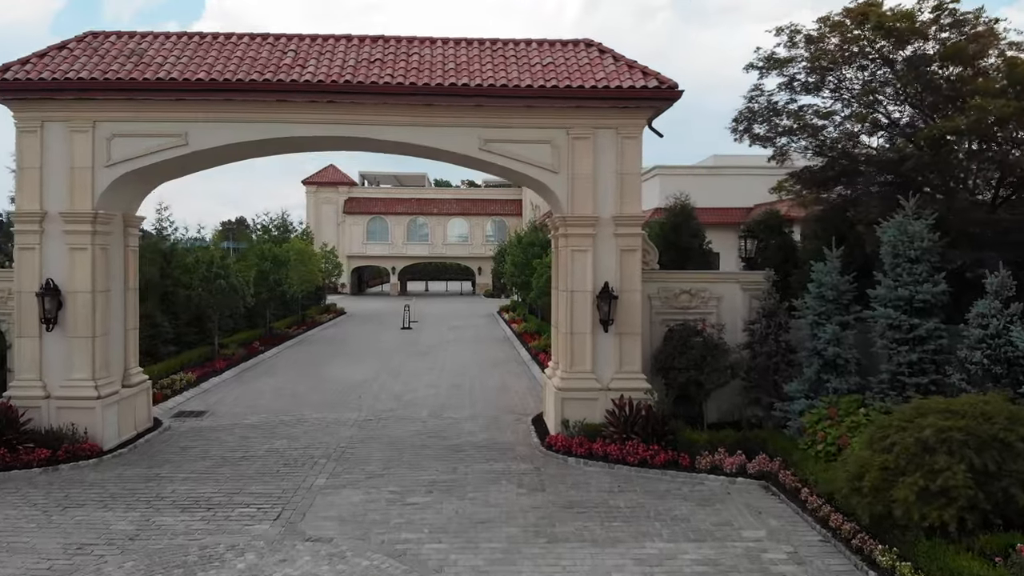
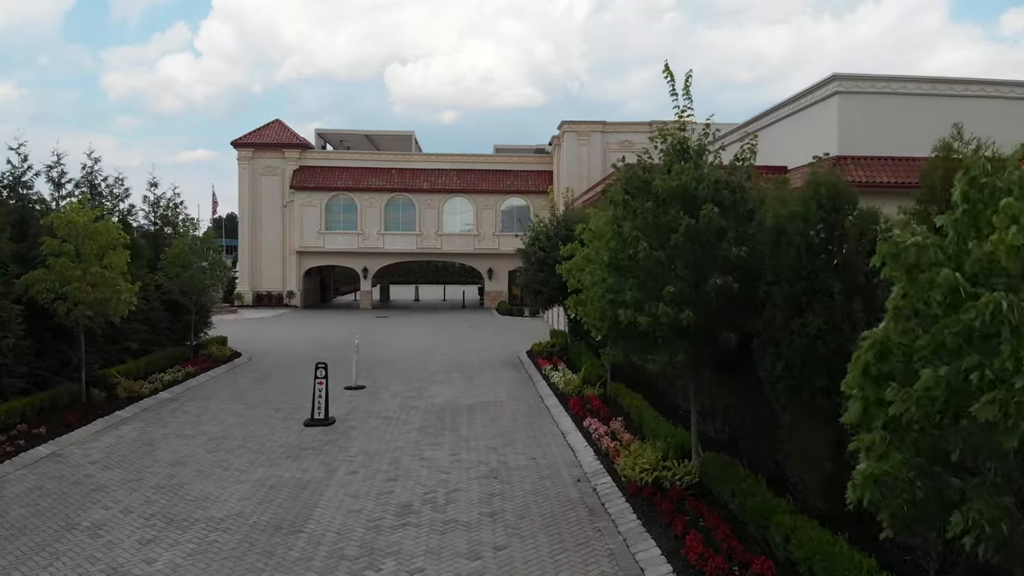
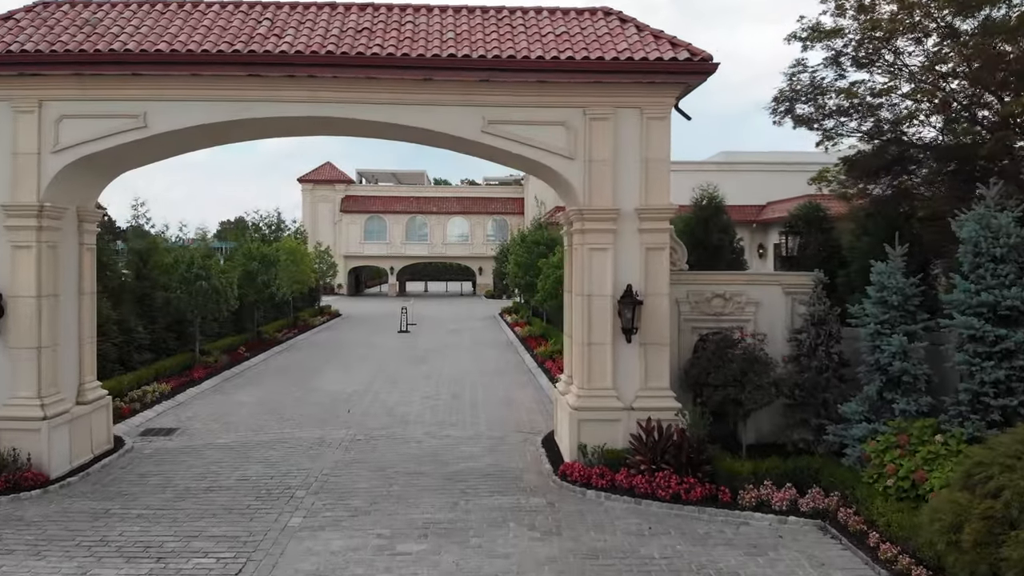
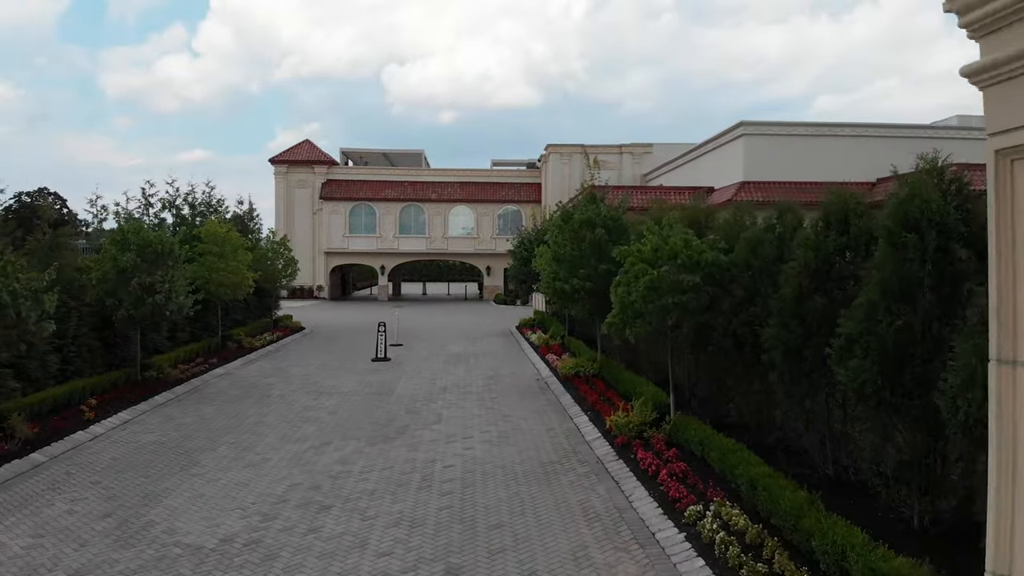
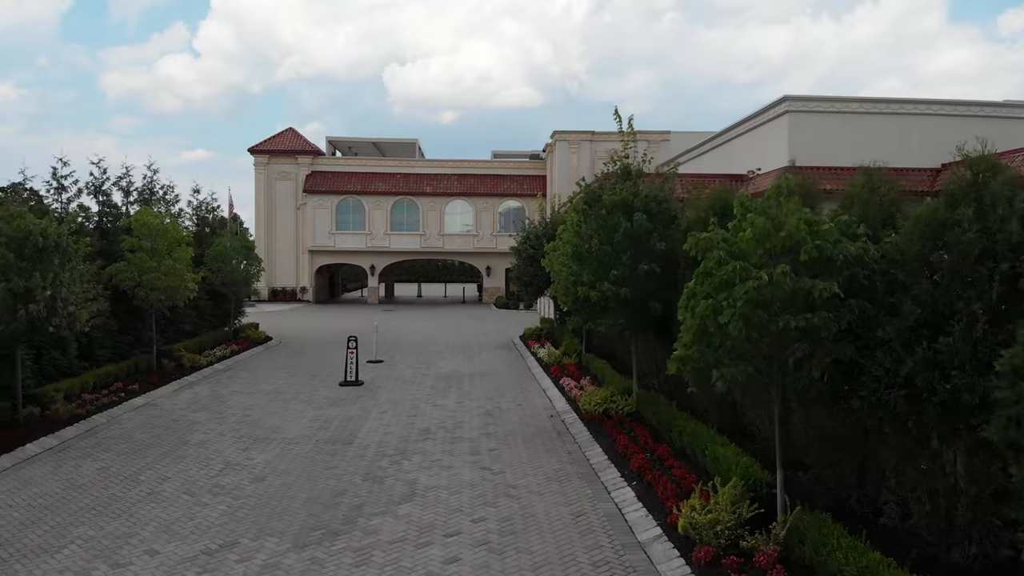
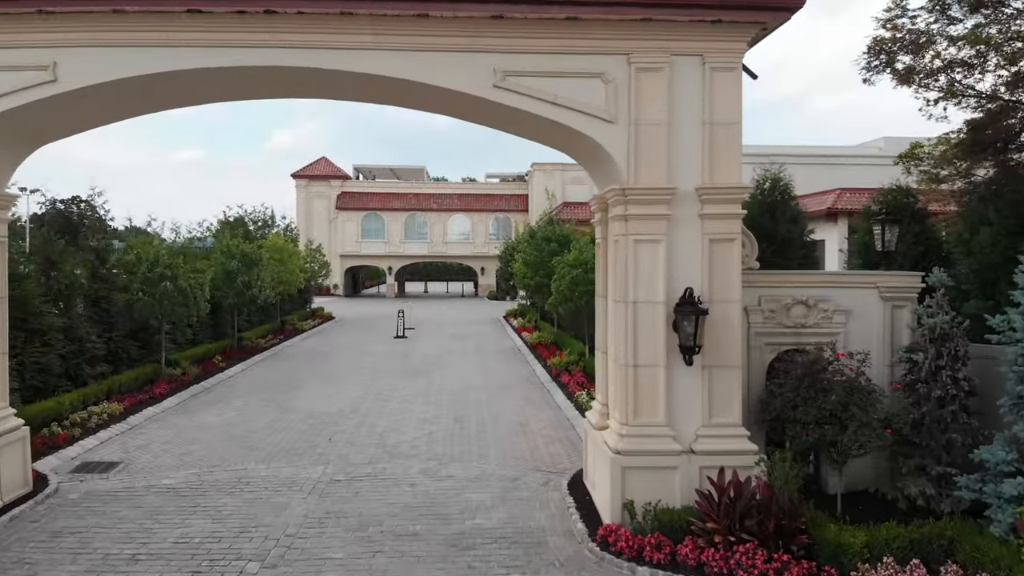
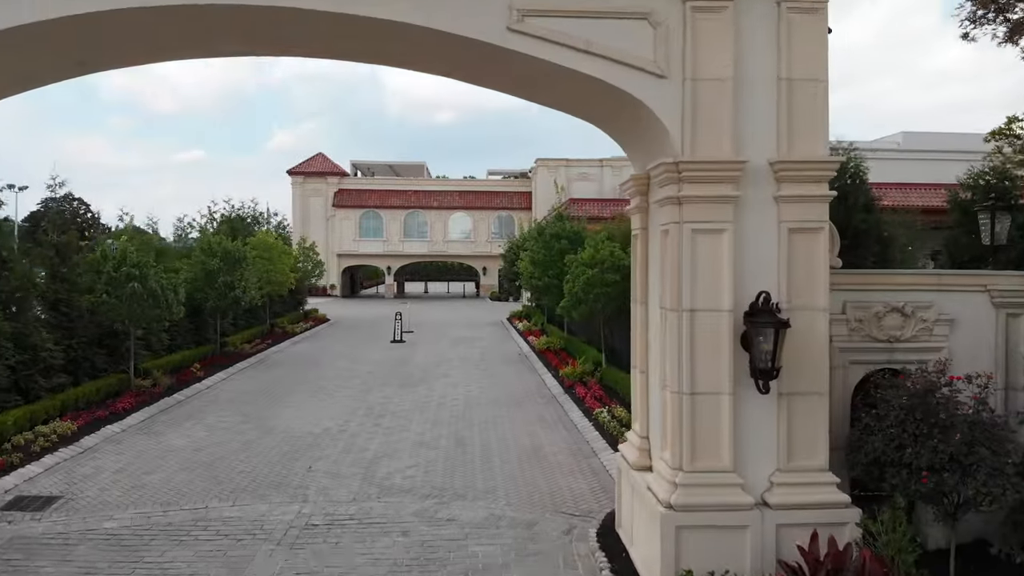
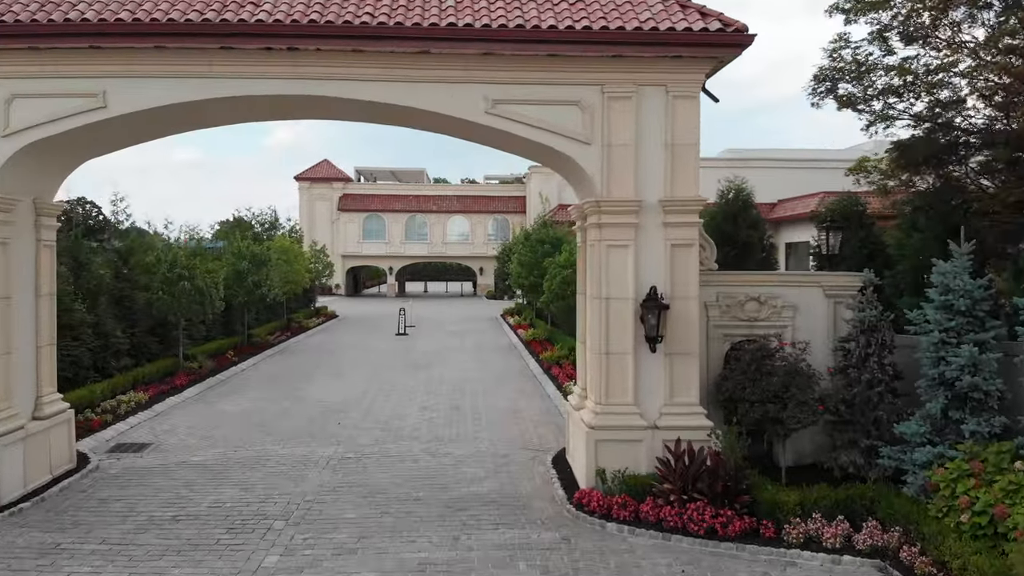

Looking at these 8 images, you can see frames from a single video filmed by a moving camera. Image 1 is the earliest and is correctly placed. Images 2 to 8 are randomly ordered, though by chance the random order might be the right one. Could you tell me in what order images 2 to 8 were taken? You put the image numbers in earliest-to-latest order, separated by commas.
3, 8, 6, 7, 4, 5, 2
